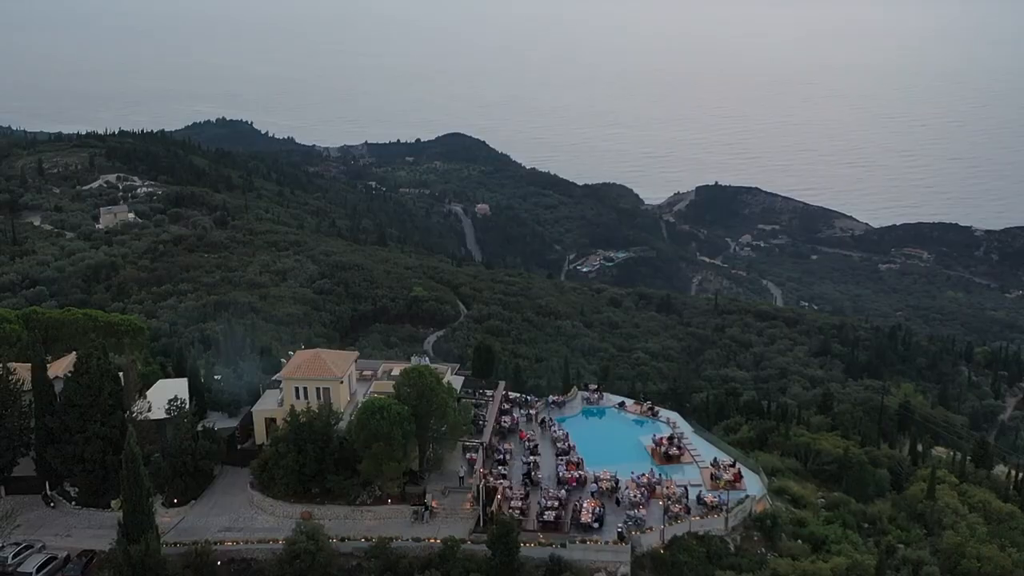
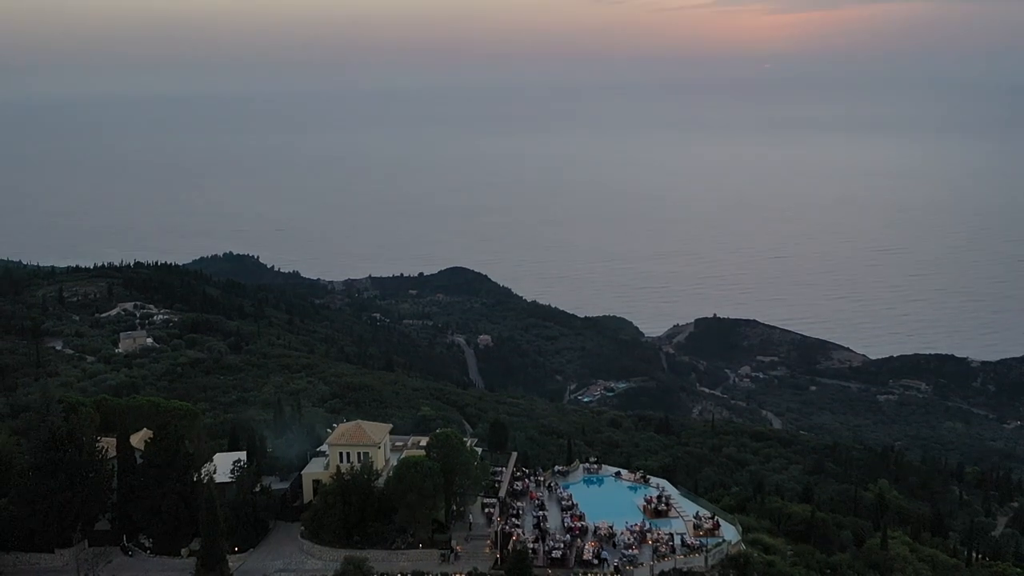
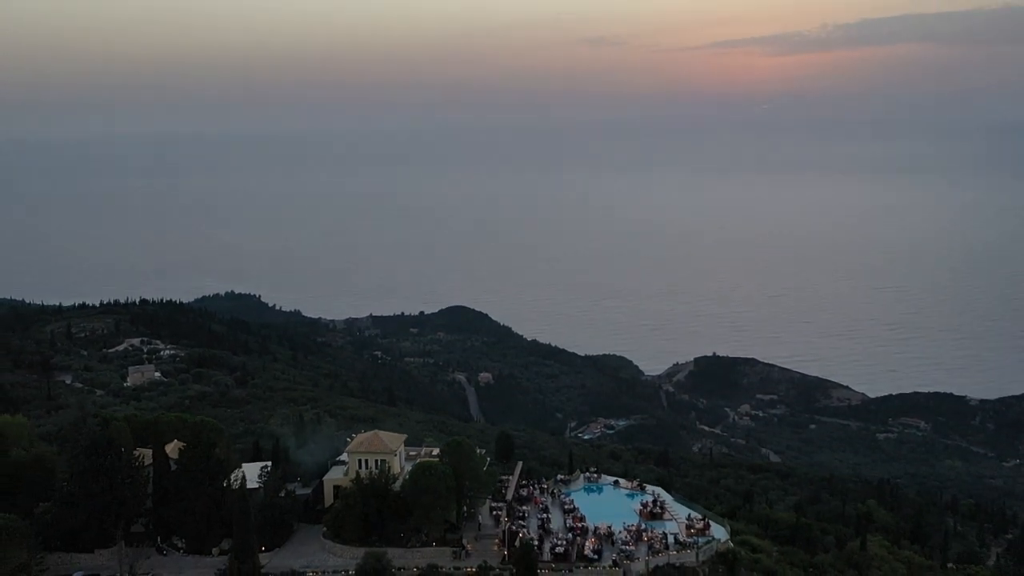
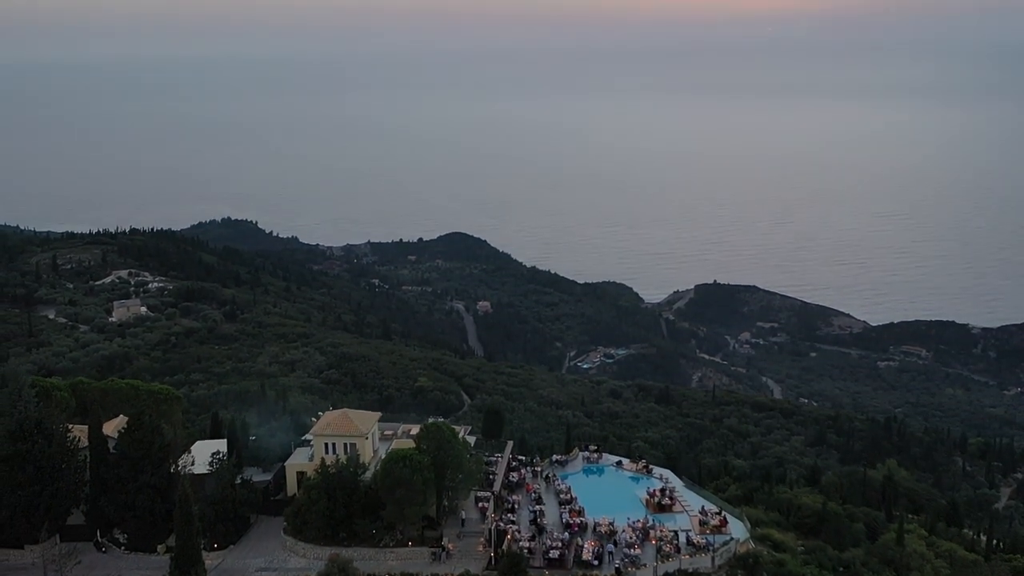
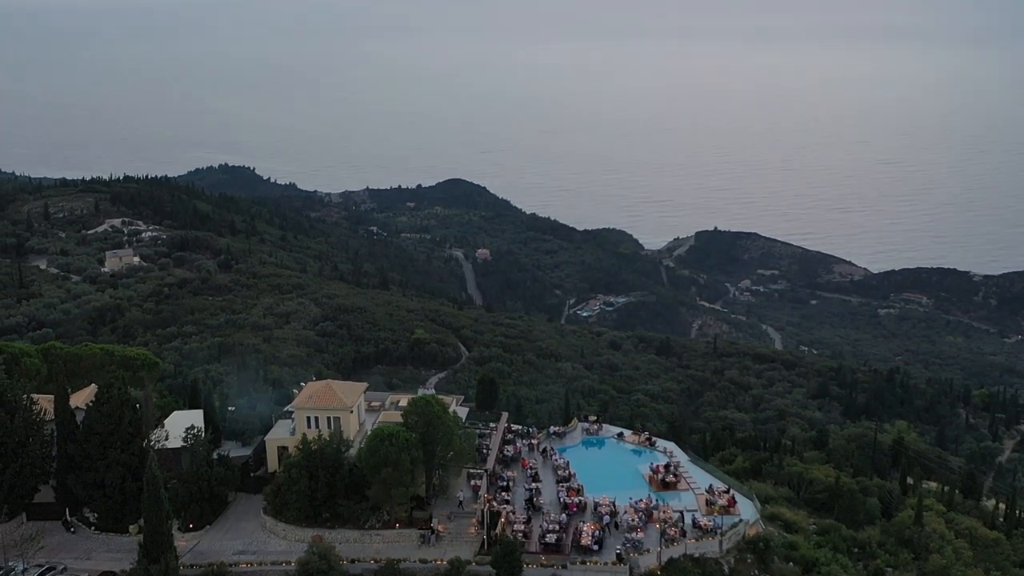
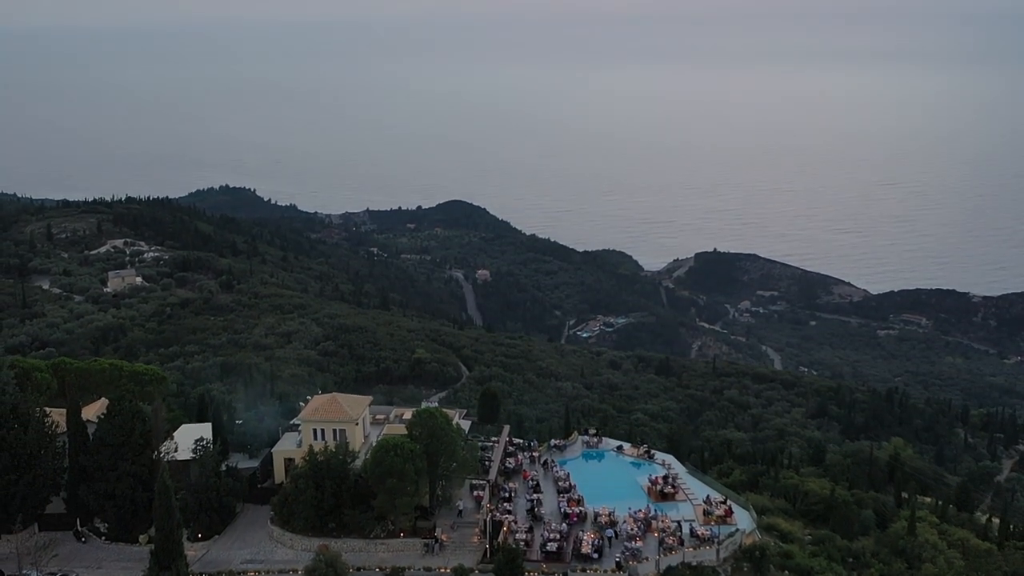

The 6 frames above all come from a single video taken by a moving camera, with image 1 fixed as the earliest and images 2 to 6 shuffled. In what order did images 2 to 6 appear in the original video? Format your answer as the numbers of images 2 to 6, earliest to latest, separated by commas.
5, 6, 4, 2, 3
